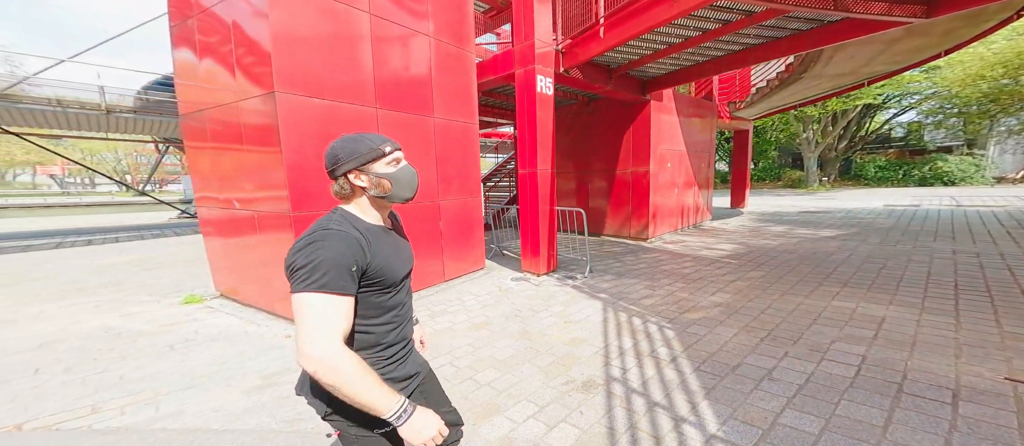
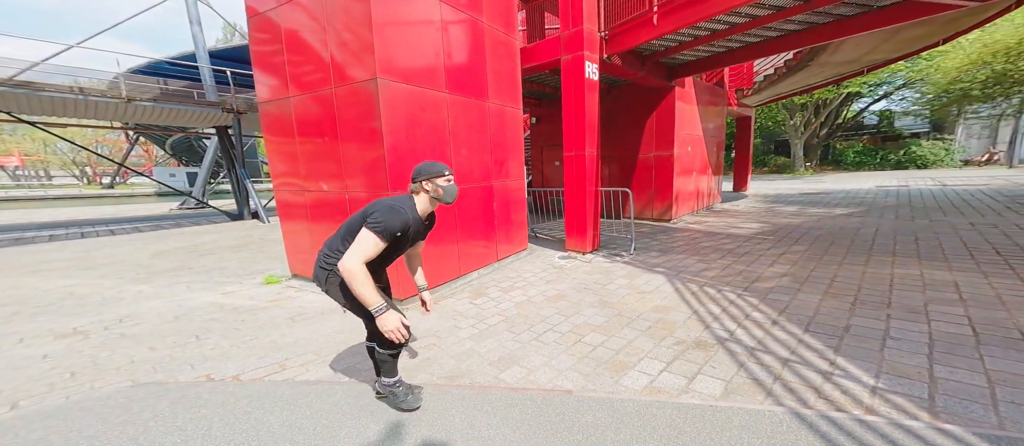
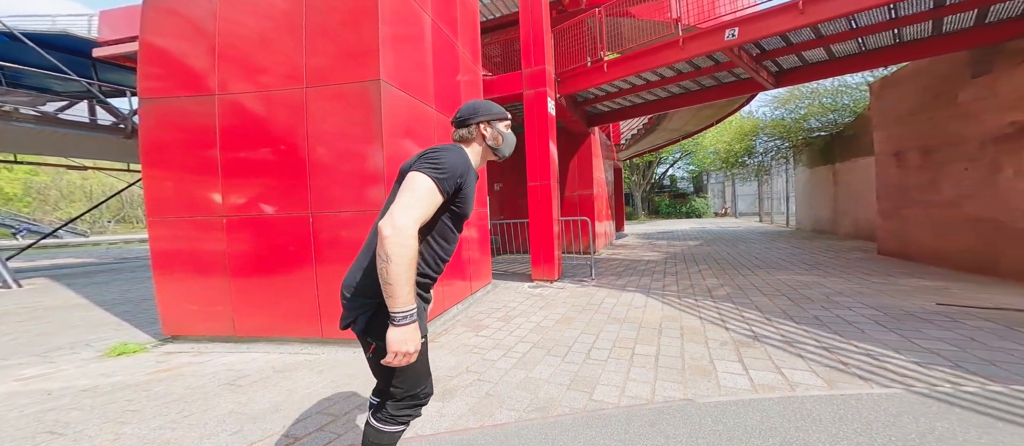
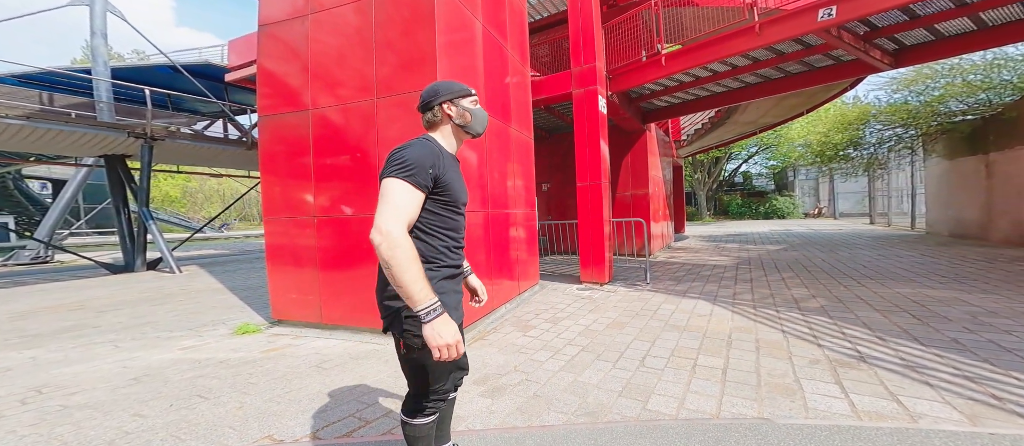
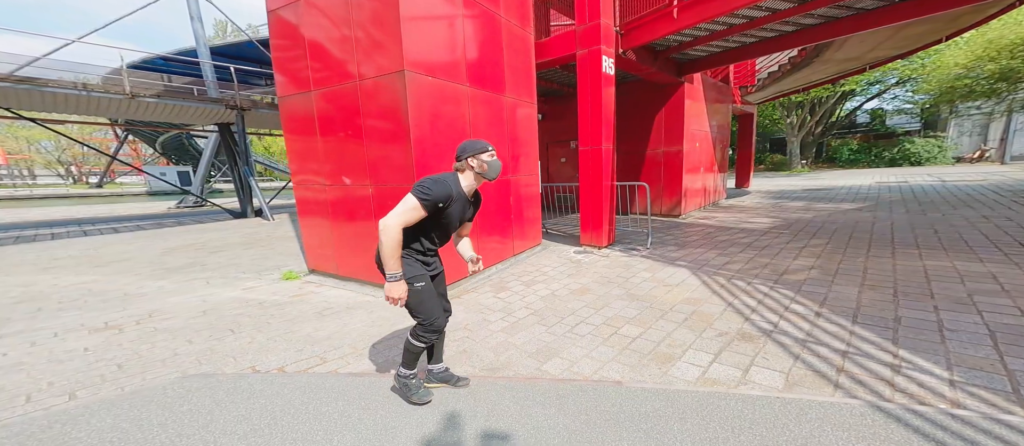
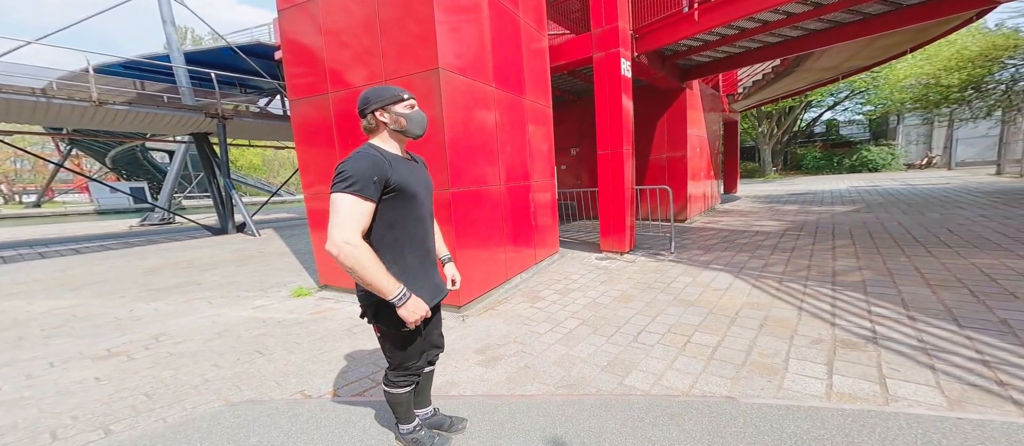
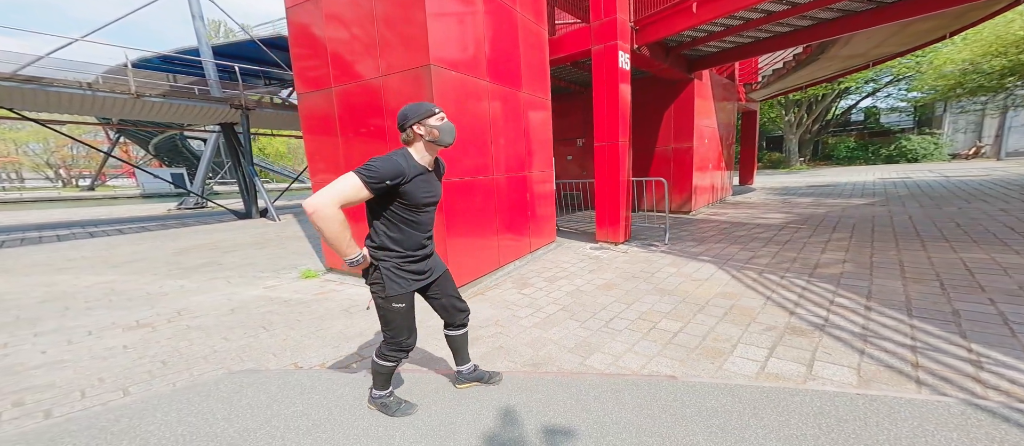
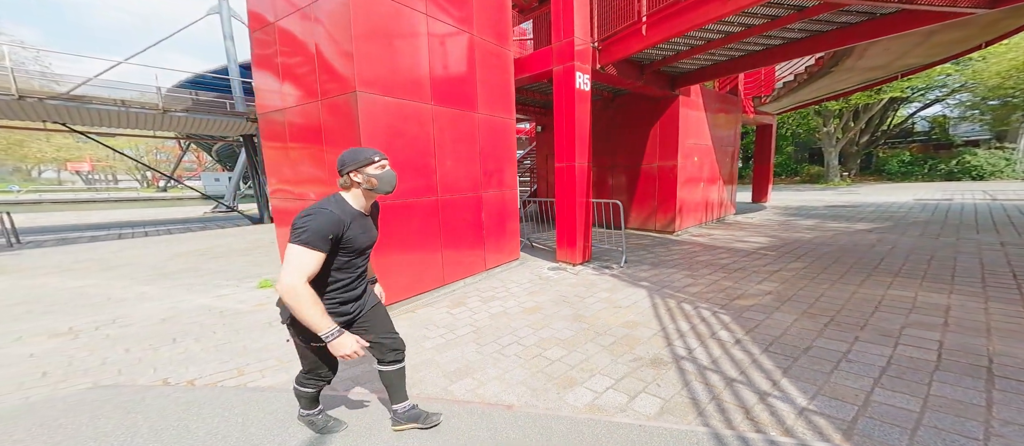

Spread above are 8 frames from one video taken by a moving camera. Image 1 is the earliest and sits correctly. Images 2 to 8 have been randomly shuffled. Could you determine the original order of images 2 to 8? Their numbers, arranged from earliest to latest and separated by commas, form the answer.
8, 2, 5, 7, 6, 4, 3
